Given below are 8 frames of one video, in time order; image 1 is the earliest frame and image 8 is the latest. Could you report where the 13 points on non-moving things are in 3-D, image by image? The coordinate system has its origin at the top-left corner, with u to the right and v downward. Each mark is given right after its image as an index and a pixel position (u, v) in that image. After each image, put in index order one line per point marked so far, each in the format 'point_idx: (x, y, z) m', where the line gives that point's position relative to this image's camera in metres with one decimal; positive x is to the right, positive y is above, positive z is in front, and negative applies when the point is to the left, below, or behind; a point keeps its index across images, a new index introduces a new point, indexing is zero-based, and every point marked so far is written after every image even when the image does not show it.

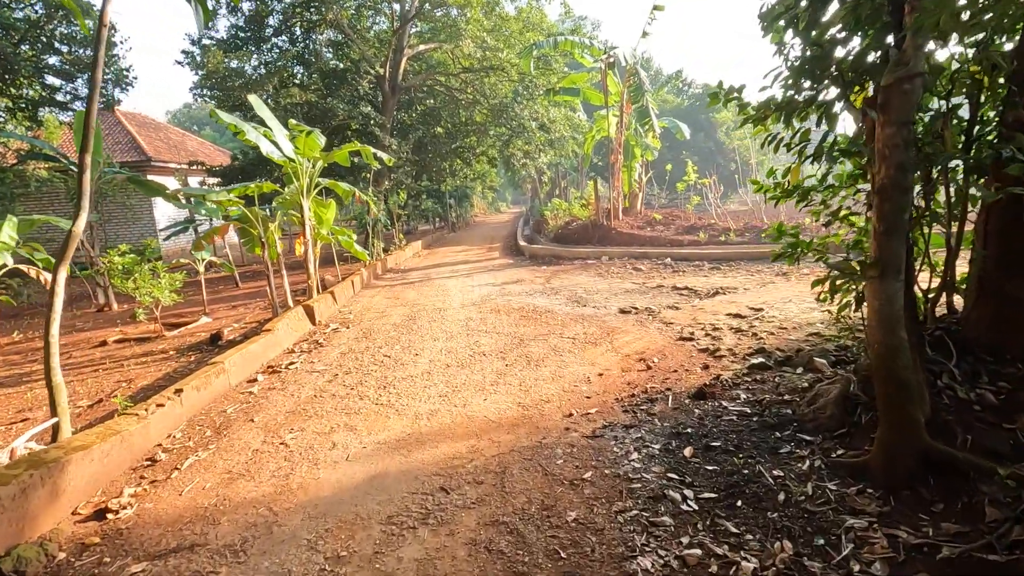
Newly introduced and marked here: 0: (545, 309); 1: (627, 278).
0: (+0.4, -0.3, +6.5) m
1: (+1.8, +0.1, +8.1) m
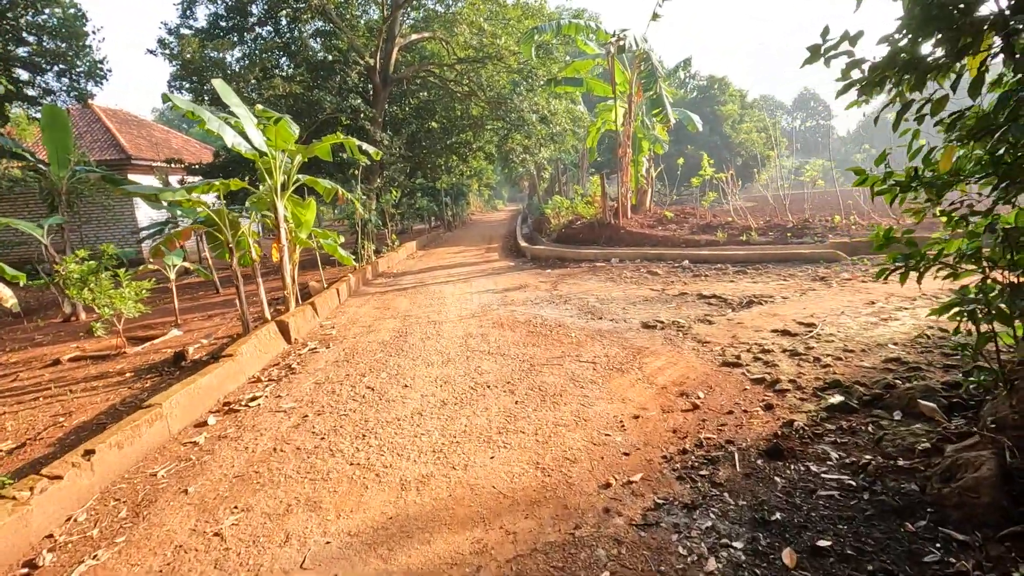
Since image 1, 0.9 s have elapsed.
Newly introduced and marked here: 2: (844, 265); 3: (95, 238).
0: (+0.4, -0.4, +5.7) m
1: (+1.8, 0.0, +7.3) m
2: (+4.4, +0.3, +7.1) m
3: (-12.4, +1.5, +15.9) m
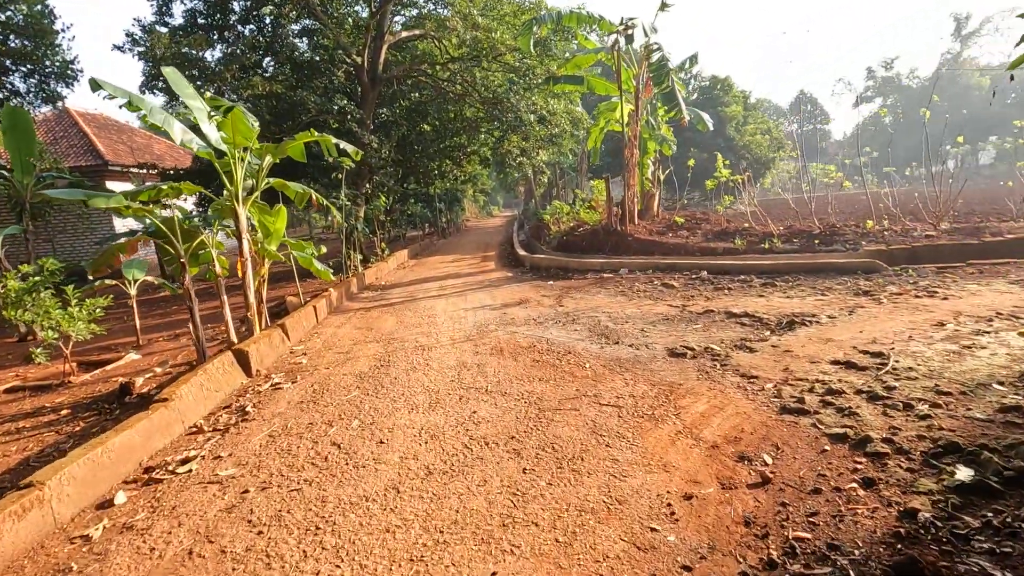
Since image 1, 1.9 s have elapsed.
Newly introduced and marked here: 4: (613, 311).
0: (+0.5, -0.5, +4.9) m
1: (+1.8, -0.2, +6.5) m
2: (+4.4, +0.1, +6.3) m
3: (-12.4, +1.1, +15.0) m
4: (+1.2, -0.3, +6.1) m
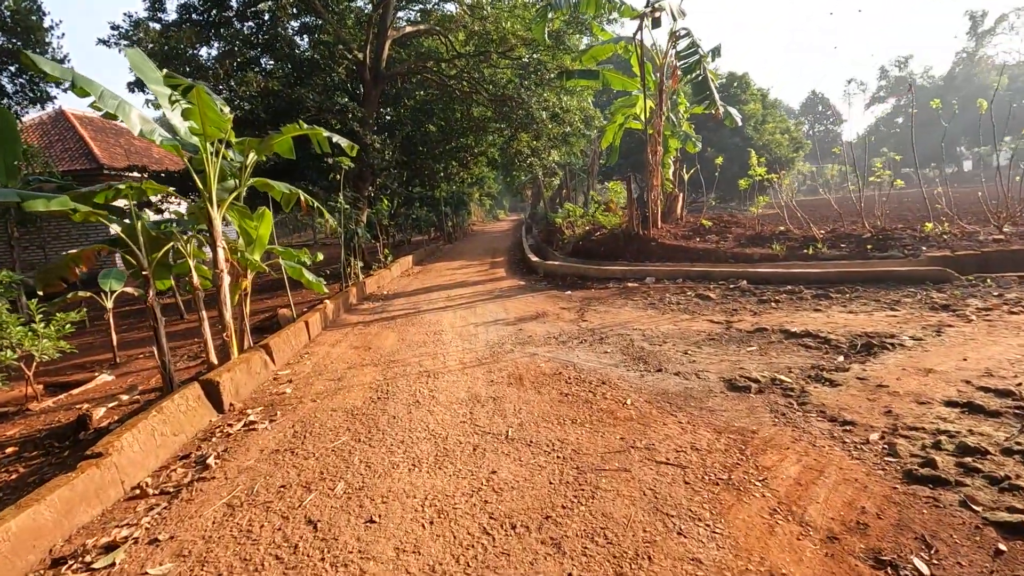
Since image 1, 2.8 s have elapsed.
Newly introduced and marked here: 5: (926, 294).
0: (+0.6, -0.7, +4.1) m
1: (+2.0, -0.3, +5.7) m
2: (+4.6, 0.0, +5.5) m
3: (-12.2, +0.9, +14.3) m
4: (+1.3, -0.4, +5.3) m
5: (+4.0, 0.0, +5.2) m
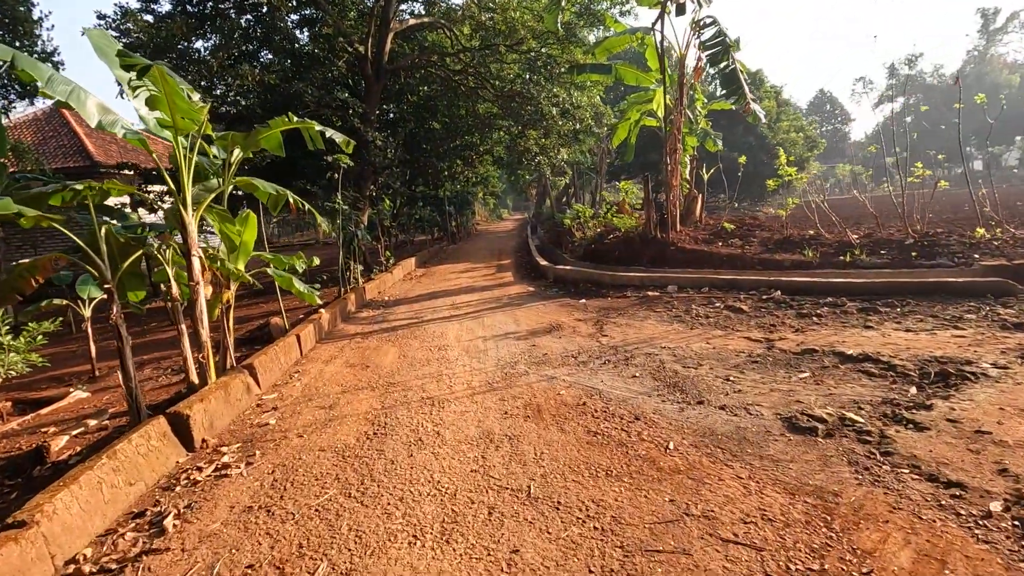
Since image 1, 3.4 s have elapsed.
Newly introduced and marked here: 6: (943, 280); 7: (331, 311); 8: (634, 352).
0: (+0.7, -0.8, +3.5) m
1: (+2.1, -0.4, +5.1) m
2: (+4.7, -0.1, +4.9) m
3: (-12.0, +0.8, +13.8) m
4: (+1.5, -0.5, +4.8) m
5: (+4.1, -0.2, +4.6) m
6: (+4.4, +0.1, +5.5) m
7: (-2.4, -0.3, +7.0) m
8: (+1.1, -0.6, +4.8) m
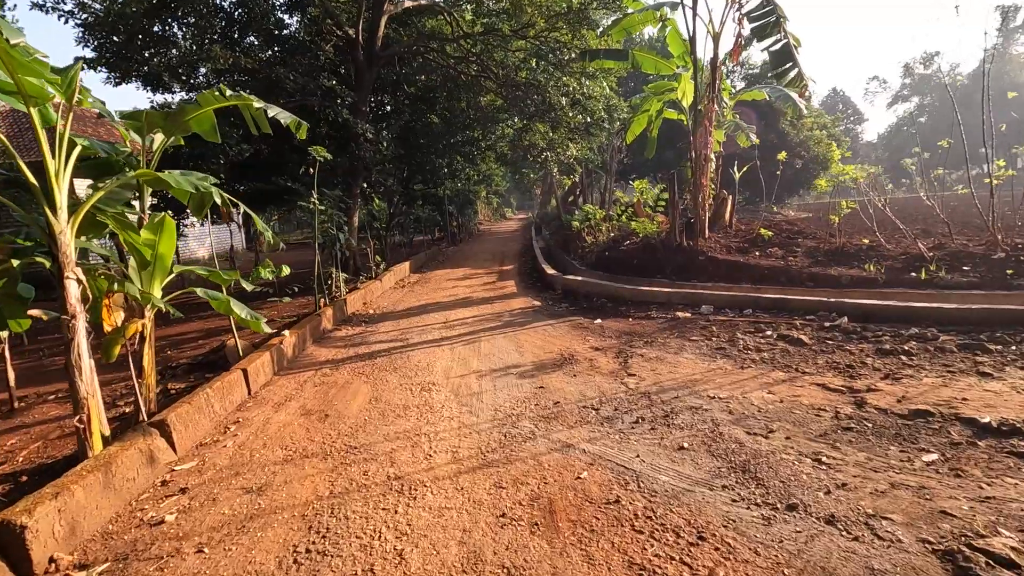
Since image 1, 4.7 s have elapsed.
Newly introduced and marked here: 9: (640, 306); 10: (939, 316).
0: (+0.7, -1.0, +2.4) m
1: (+2.1, -0.6, +3.9) m
2: (+4.7, -0.4, +3.7) m
3: (-11.9, +0.7, +12.7) m
4: (+1.5, -0.8, +3.6) m
5: (+4.2, -0.4, +3.4) m
6: (+4.5, -0.1, +4.3) m
7: (-2.3, -0.5, +5.8) m
8: (+1.1, -0.8, +3.6) m
9: (+1.6, -0.2, +6.5) m
10: (+3.7, -0.2, +4.6) m
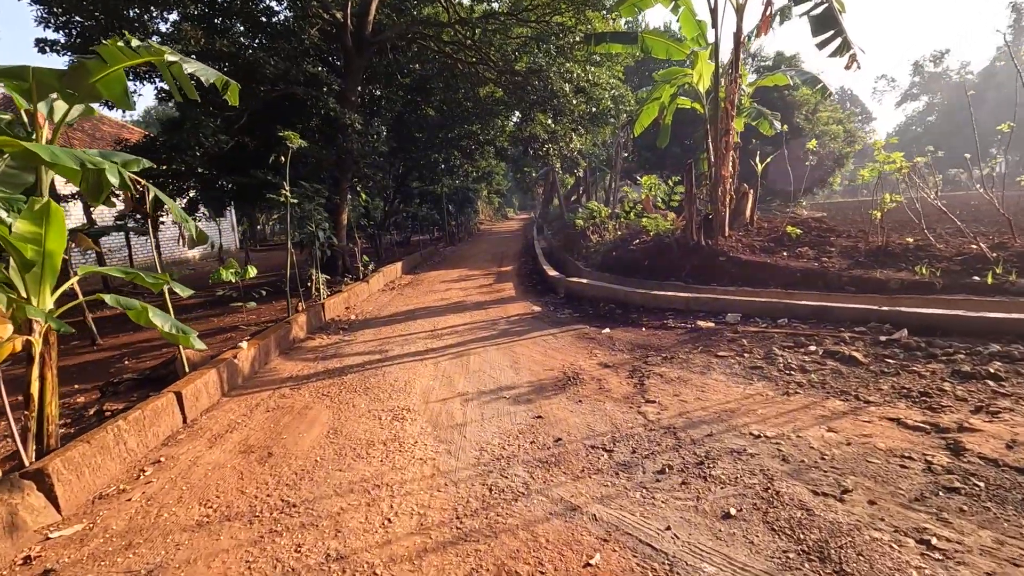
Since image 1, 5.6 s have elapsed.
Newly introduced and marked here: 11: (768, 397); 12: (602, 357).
0: (+0.7, -1.1, +1.6) m
1: (+2.1, -0.7, +3.1) m
2: (+4.6, -0.4, +2.9) m
3: (-11.9, +0.7, +12.0) m
4: (+1.4, -0.8, +2.8) m
5: (+4.1, -0.5, +2.6) m
6: (+4.4, -0.2, +3.5) m
7: (-2.4, -0.5, +5.1) m
8: (+1.1, -0.8, +2.8) m
9: (+1.5, -0.3, +5.7) m
10: (+3.6, -0.3, +3.8) m
11: (+1.6, -0.7, +3.4) m
12: (+0.7, -0.6, +4.5) m
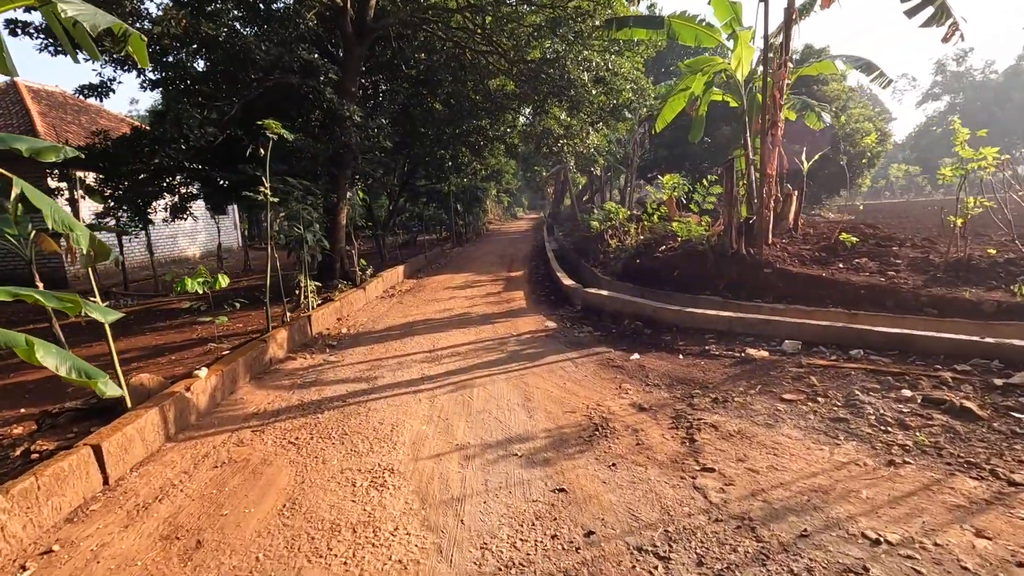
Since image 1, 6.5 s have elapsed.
0: (+0.7, -1.2, +0.7) m
1: (+2.1, -0.9, +2.3) m
2: (+4.7, -0.6, +2.0) m
3: (-11.7, +0.7, +11.3) m
4: (+1.5, -1.0, +2.0) m
5: (+4.2, -0.7, +1.7) m
6: (+4.5, -0.4, +2.6) m
7: (-2.3, -0.6, +4.3) m
8: (+1.1, -1.0, +2.0) m
9: (+1.6, -0.4, +4.8) m
10: (+3.7, -0.5, +2.9) m
11: (+1.7, -0.8, +2.6) m
12: (+0.8, -0.7, +3.7) m
